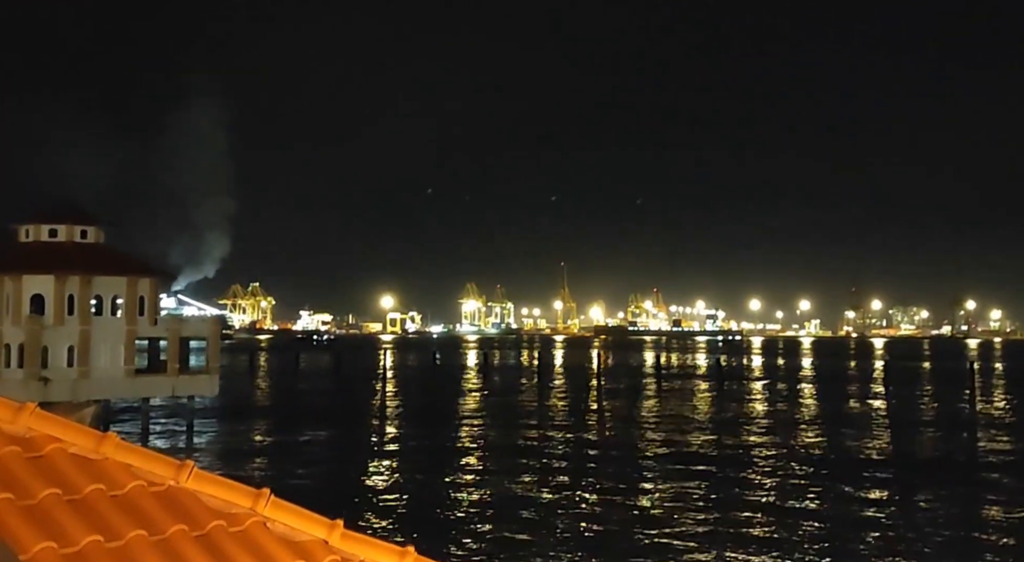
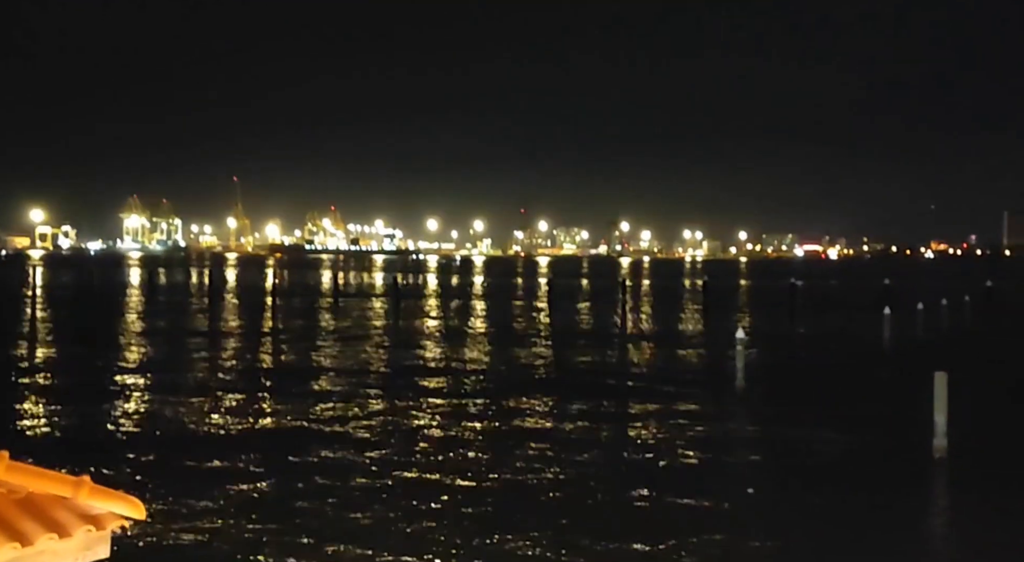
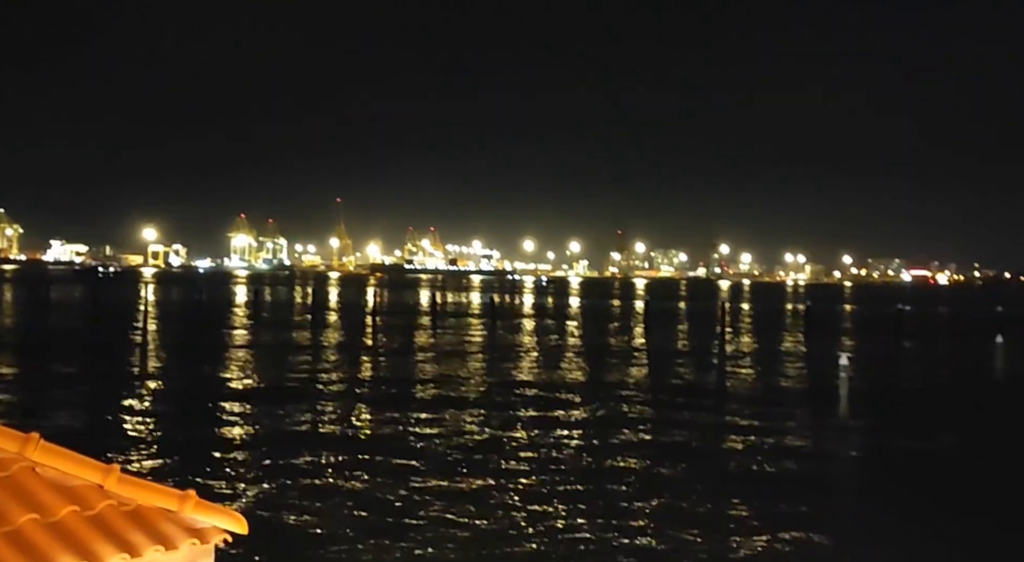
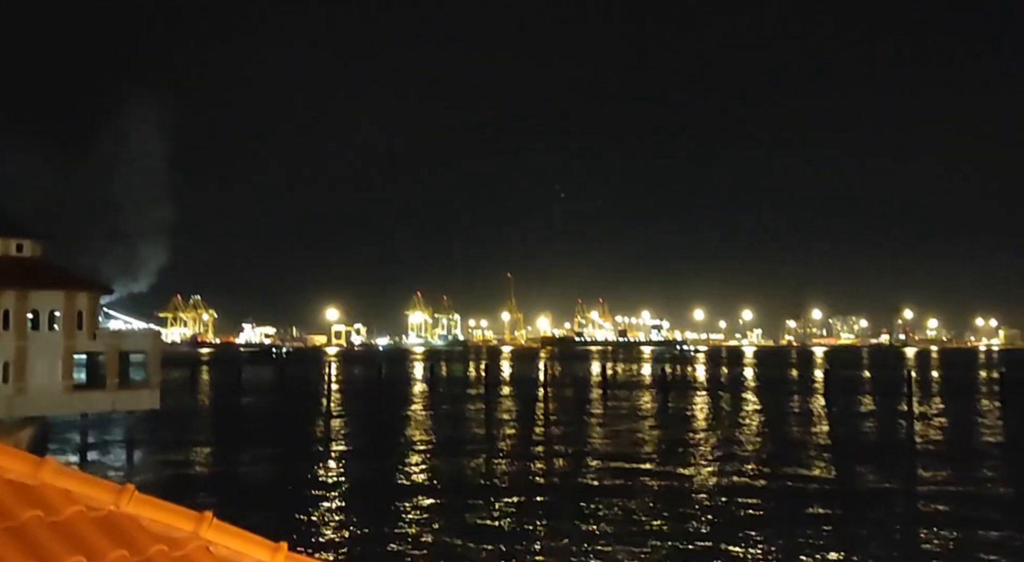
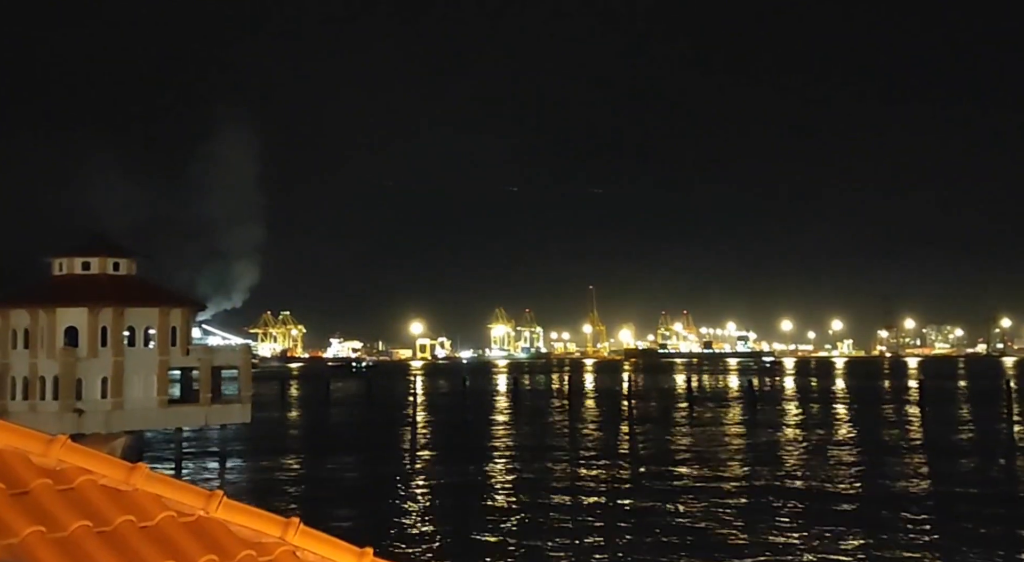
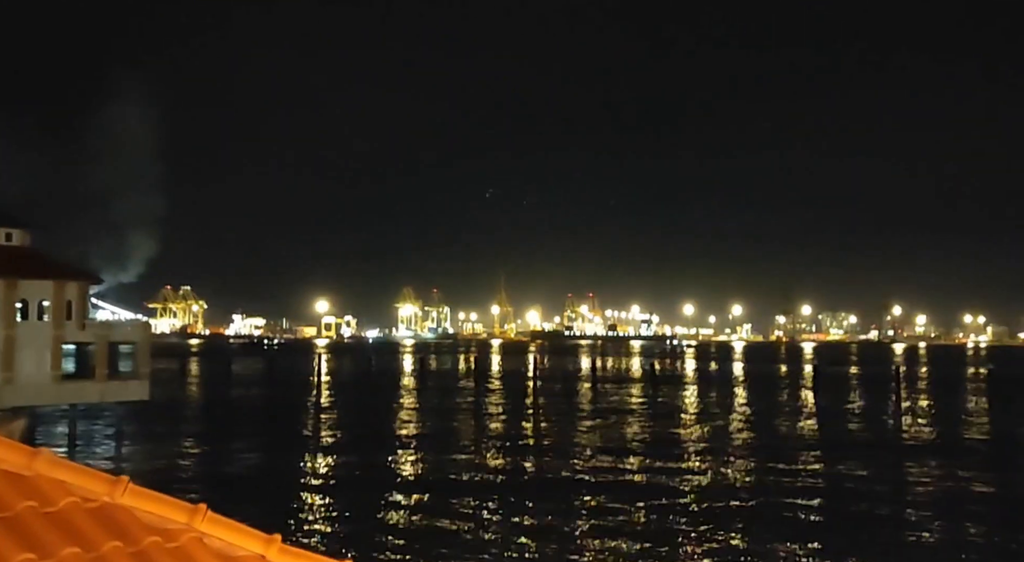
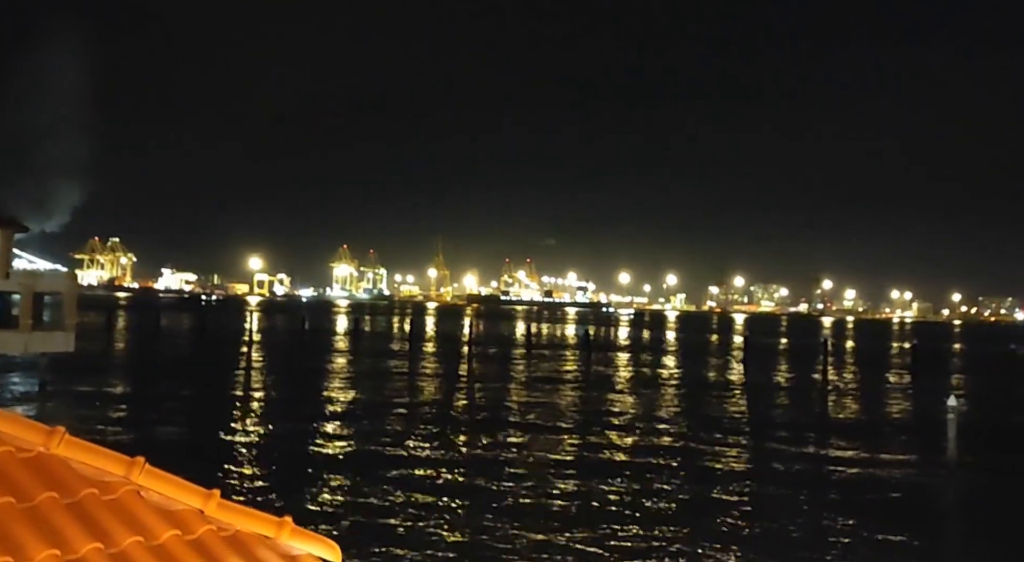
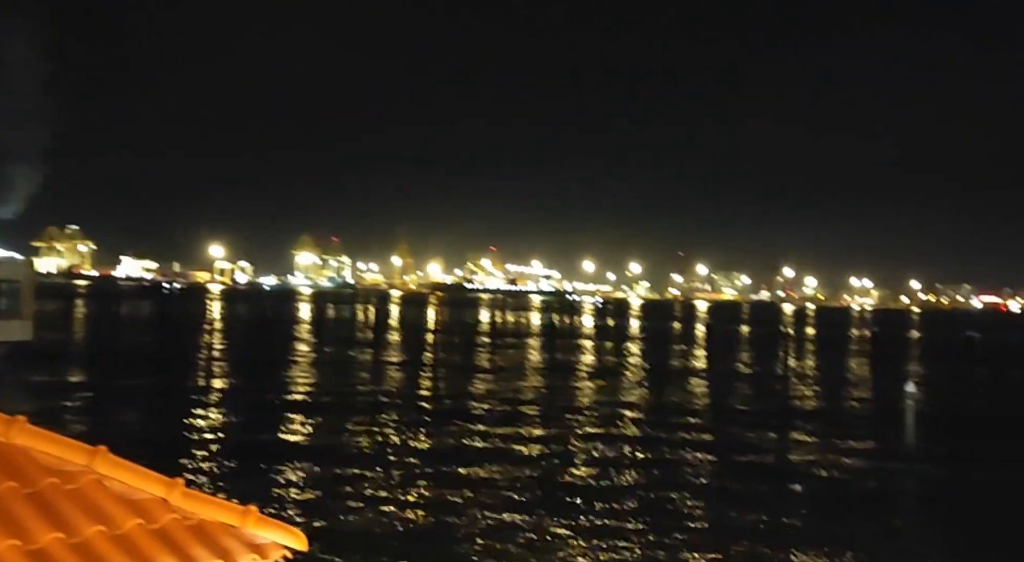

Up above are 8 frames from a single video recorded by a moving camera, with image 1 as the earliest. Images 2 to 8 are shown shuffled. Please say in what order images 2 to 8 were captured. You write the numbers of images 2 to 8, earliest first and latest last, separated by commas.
5, 4, 6, 7, 8, 3, 2
